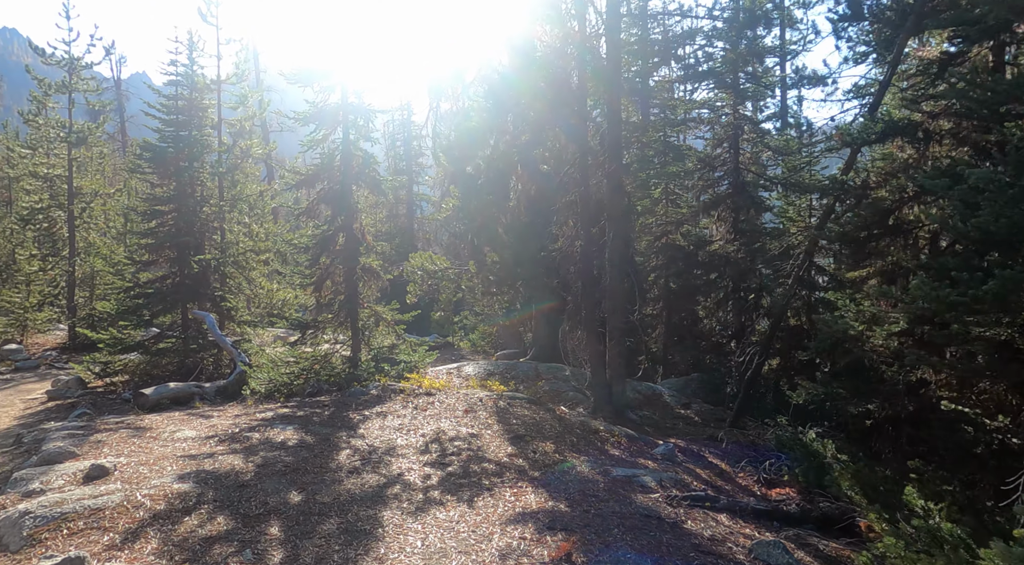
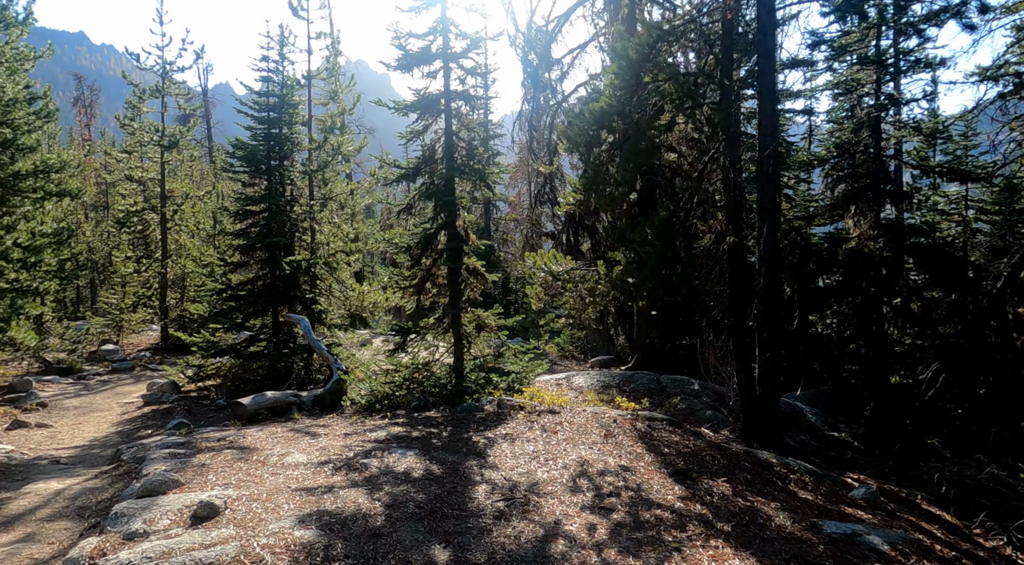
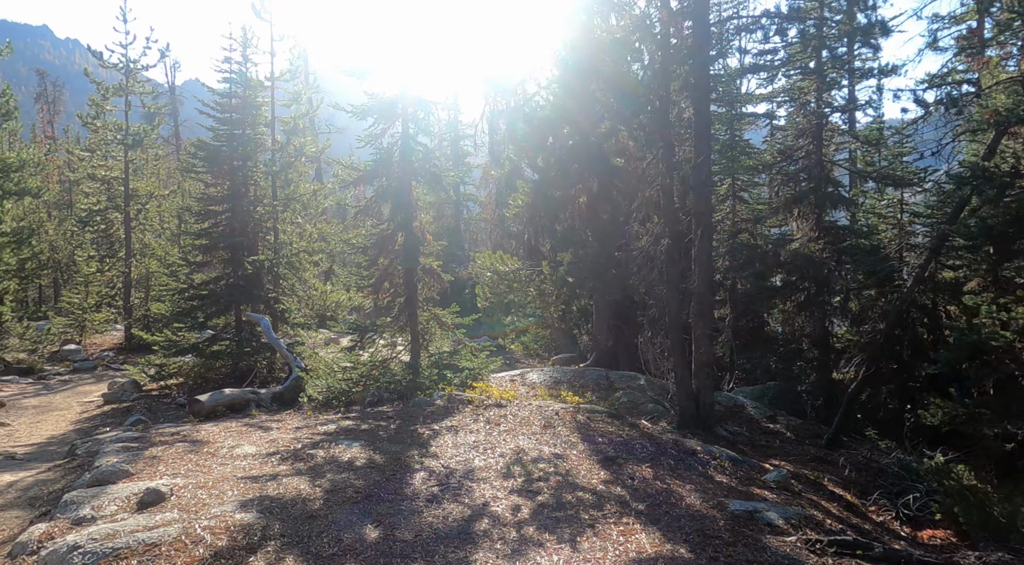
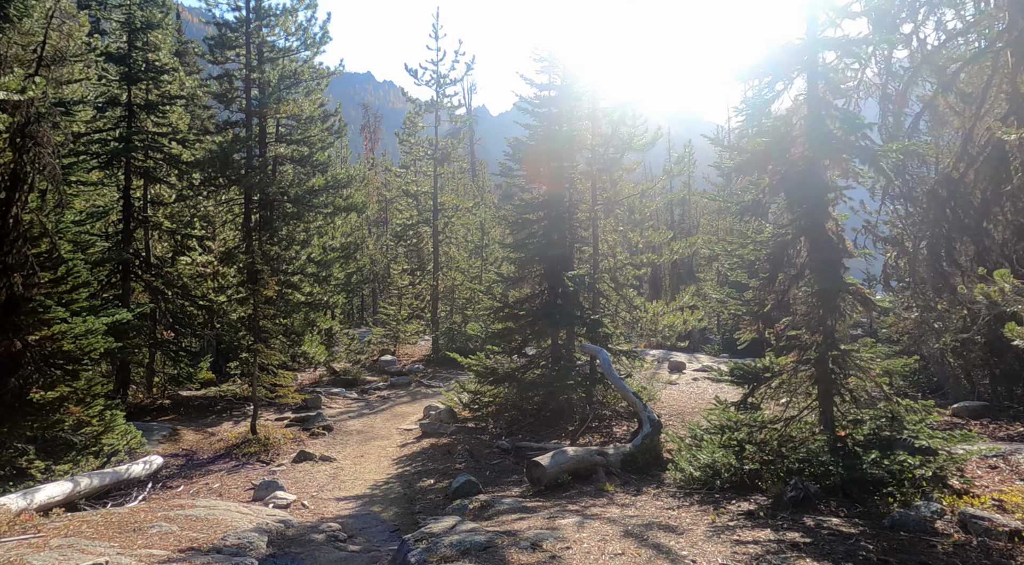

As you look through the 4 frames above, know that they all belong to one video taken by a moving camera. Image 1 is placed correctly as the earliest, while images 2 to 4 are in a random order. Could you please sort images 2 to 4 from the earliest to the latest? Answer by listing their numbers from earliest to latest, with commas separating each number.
3, 2, 4
